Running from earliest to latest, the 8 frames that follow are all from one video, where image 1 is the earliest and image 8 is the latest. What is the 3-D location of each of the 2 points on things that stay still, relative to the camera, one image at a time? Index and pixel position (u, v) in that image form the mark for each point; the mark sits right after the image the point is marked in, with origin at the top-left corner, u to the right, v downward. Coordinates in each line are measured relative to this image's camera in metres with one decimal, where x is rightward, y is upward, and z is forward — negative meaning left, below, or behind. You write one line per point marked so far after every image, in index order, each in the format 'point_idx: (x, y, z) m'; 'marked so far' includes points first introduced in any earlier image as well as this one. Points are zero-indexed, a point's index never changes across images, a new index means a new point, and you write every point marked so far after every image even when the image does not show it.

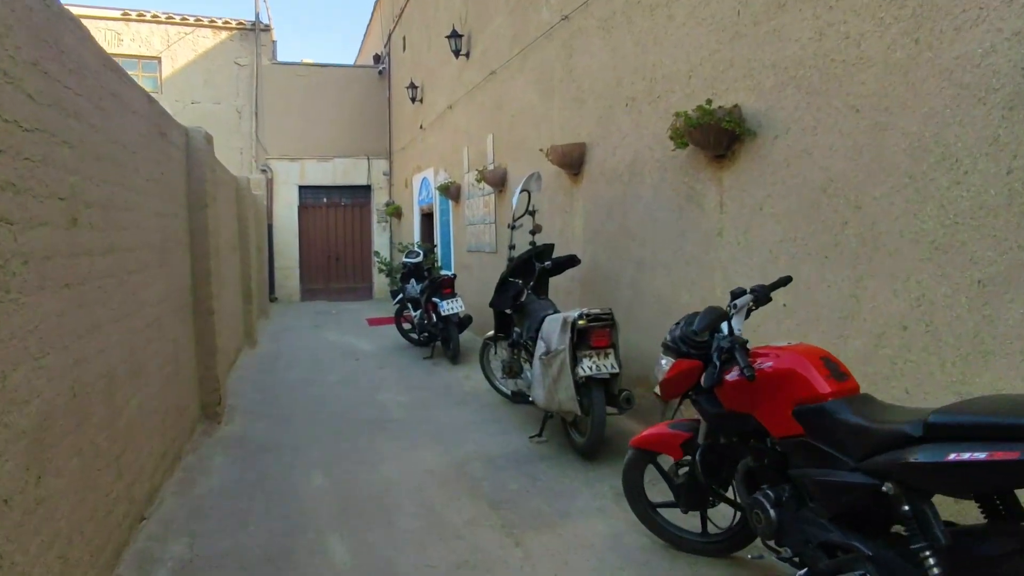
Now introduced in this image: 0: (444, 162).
0: (-1.0, +1.8, +9.9) m
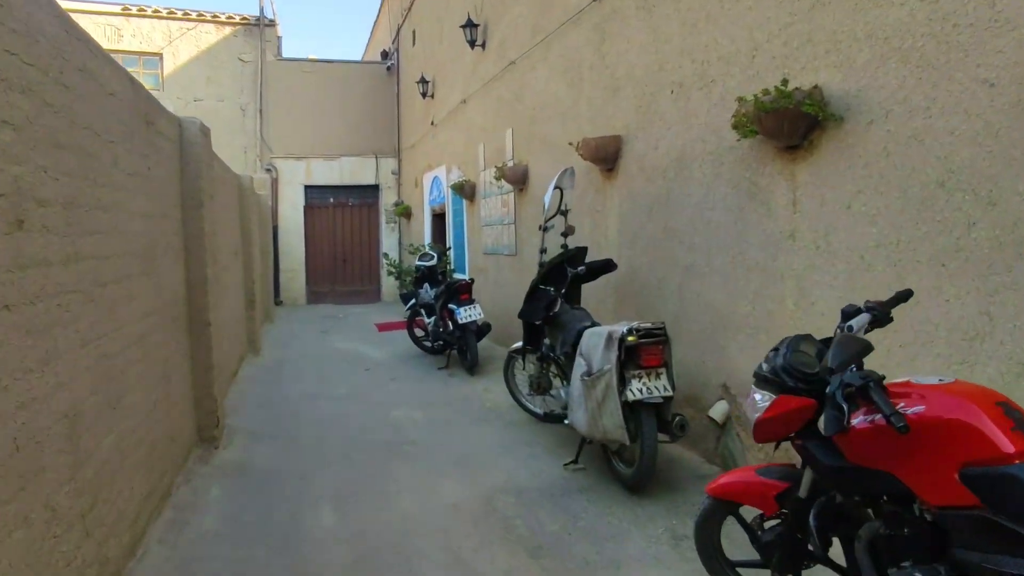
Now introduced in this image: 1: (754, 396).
0: (-0.7, +1.8, +9.4) m
1: (+0.7, -0.3, +2.1) m
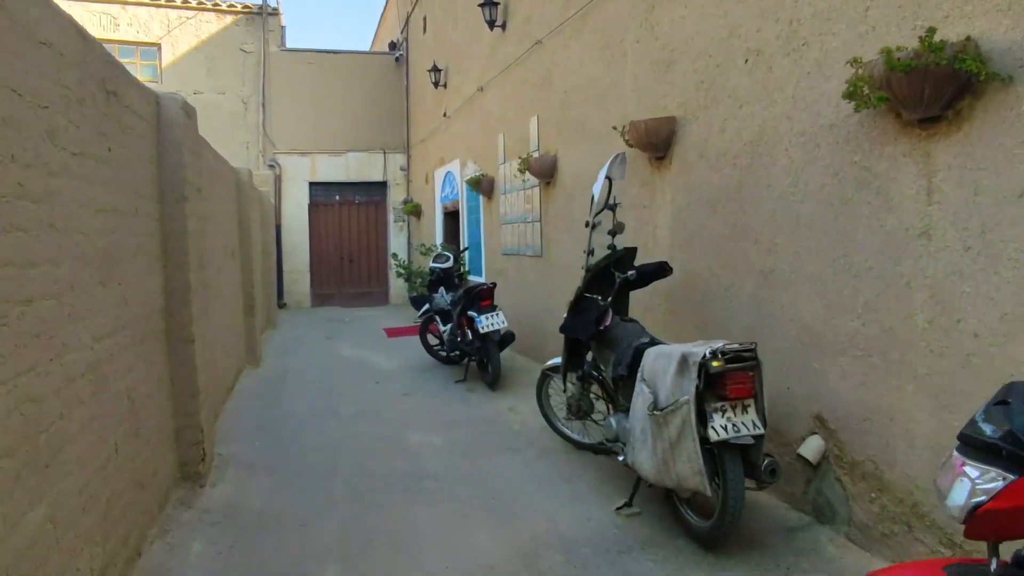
0: (-0.5, +1.7, +8.7) m
1: (+0.9, -0.4, +1.4) m
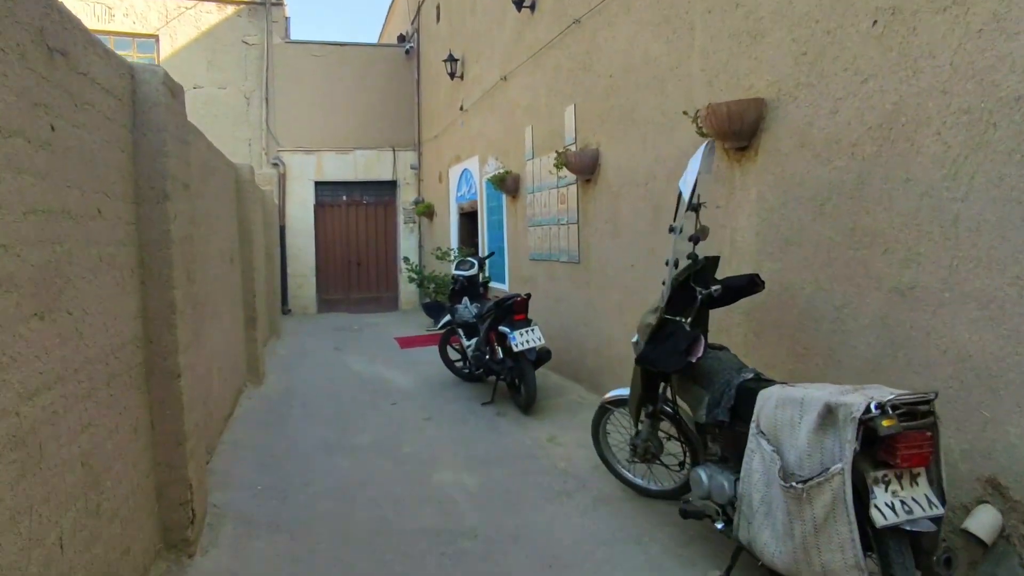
0: (-0.2, +1.7, +8.0) m
1: (+1.2, -0.5, +0.7) m
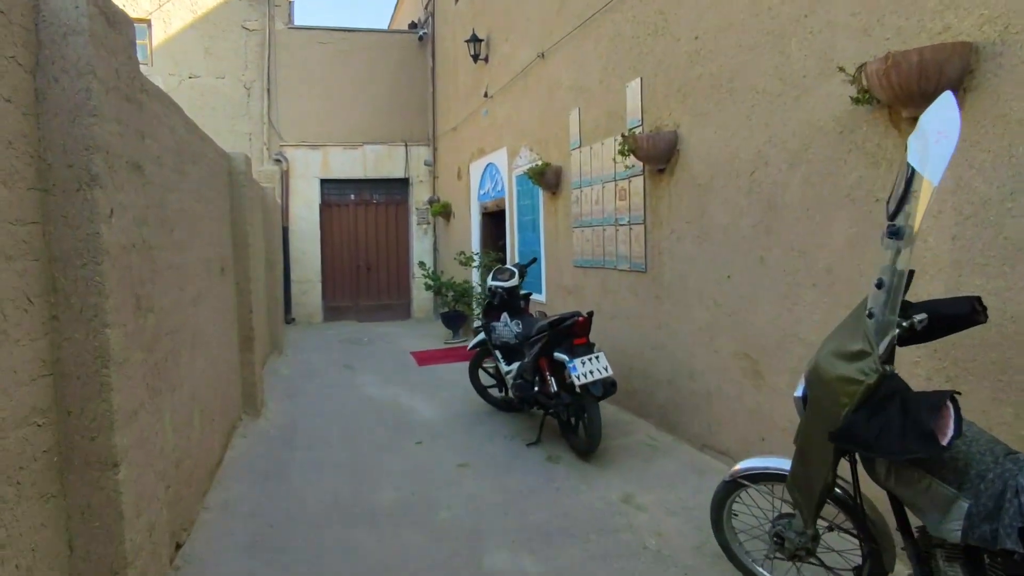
0: (+0.2, +1.5, +7.0) m
1: (+1.5, -0.6, -0.4) m
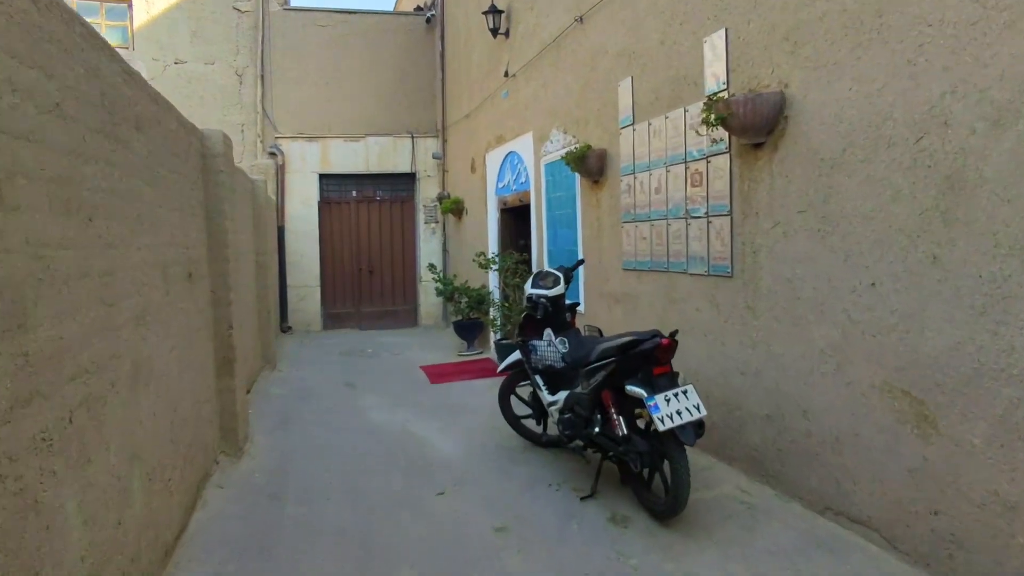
0: (+0.4, +1.5, +5.9) m
1: (+1.8, -0.6, -1.4) m
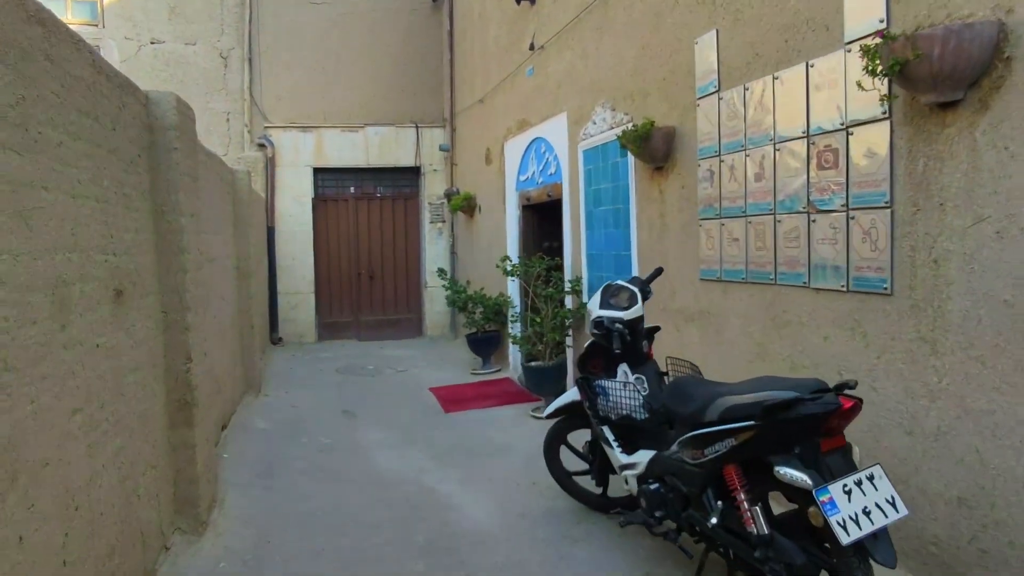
0: (+0.7, +1.4, +4.8) m
1: (+2.1, -0.7, -2.5) m
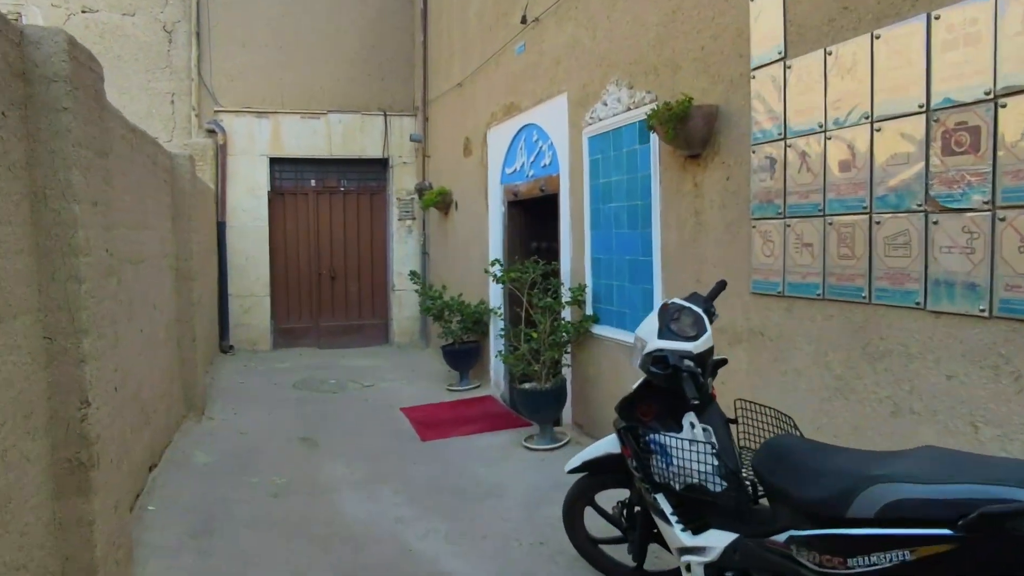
0: (+0.7, +1.3, +4.0) m
1: (+2.5, -0.8, -3.2) m
